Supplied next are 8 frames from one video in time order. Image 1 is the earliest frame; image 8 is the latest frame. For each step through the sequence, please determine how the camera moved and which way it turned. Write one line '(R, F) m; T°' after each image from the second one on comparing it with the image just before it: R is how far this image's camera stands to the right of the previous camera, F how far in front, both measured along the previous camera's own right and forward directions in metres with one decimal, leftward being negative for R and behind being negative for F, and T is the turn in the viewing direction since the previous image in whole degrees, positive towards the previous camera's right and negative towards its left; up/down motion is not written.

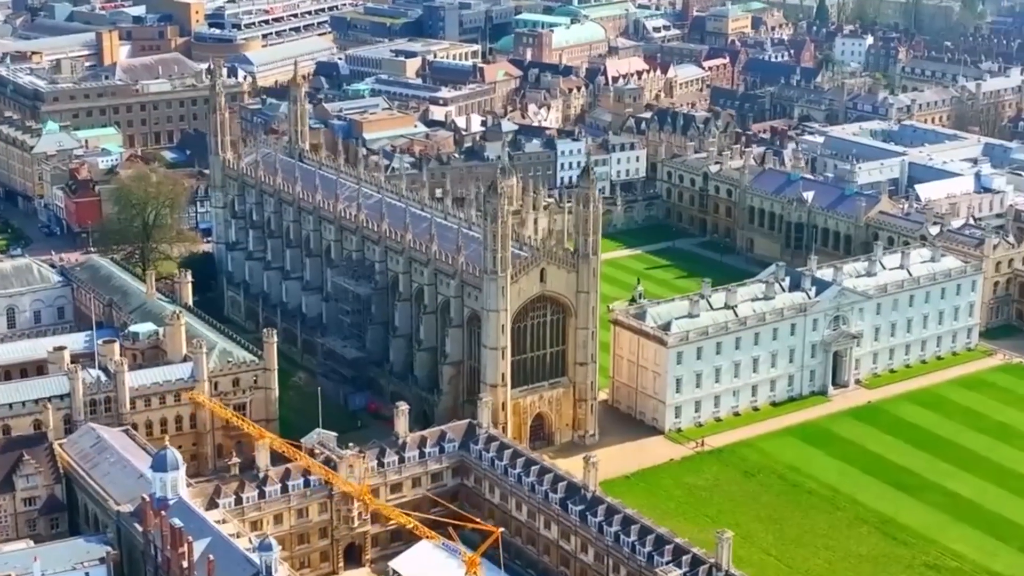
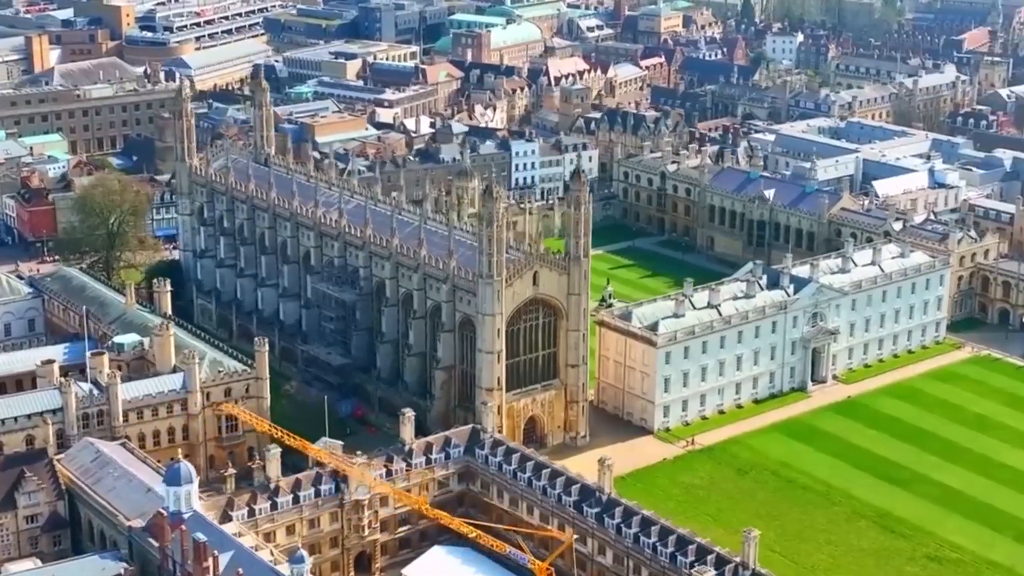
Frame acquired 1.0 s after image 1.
(-5.1, +0.4) m; +3°
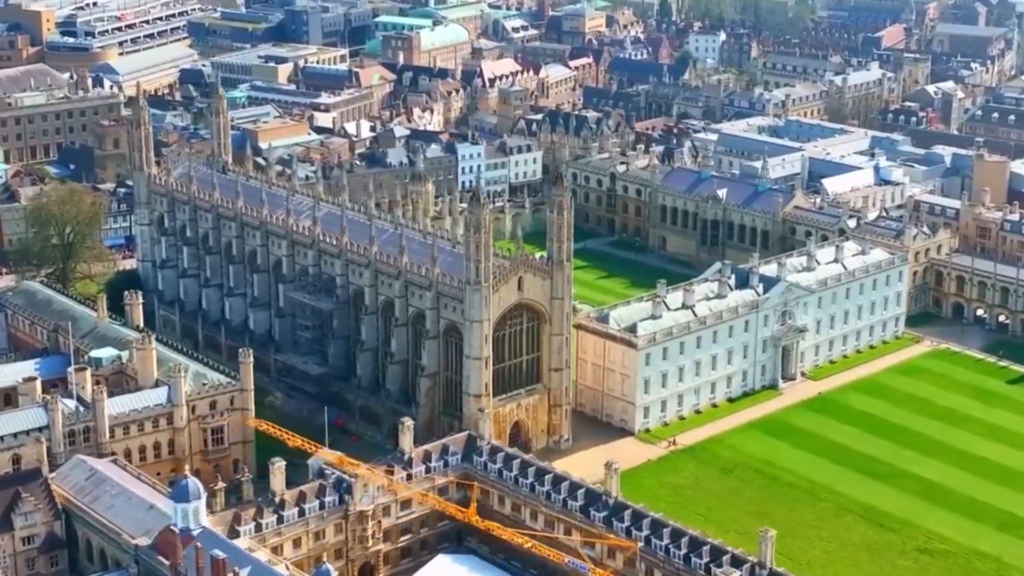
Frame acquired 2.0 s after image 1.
(-5.1, +0.2) m; +4°
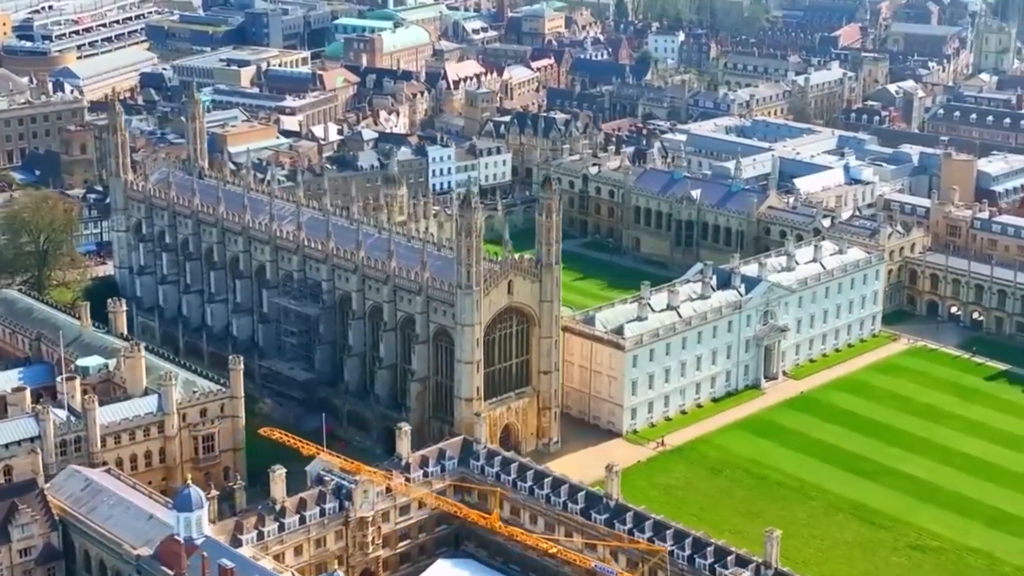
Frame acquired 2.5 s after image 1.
(-2.6, 0.0) m; +2°
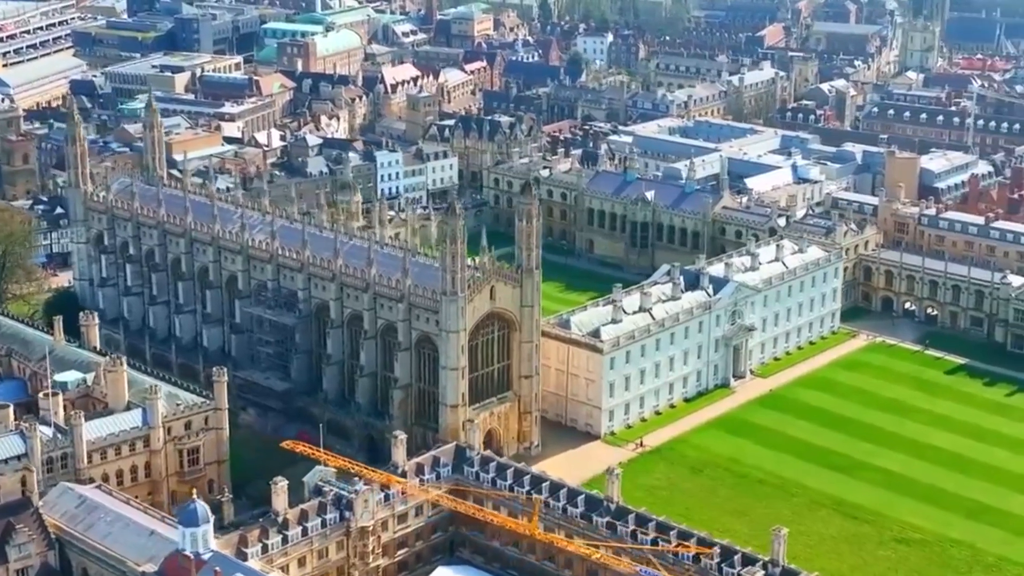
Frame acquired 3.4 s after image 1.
(-4.5, -0.1) m; +3°
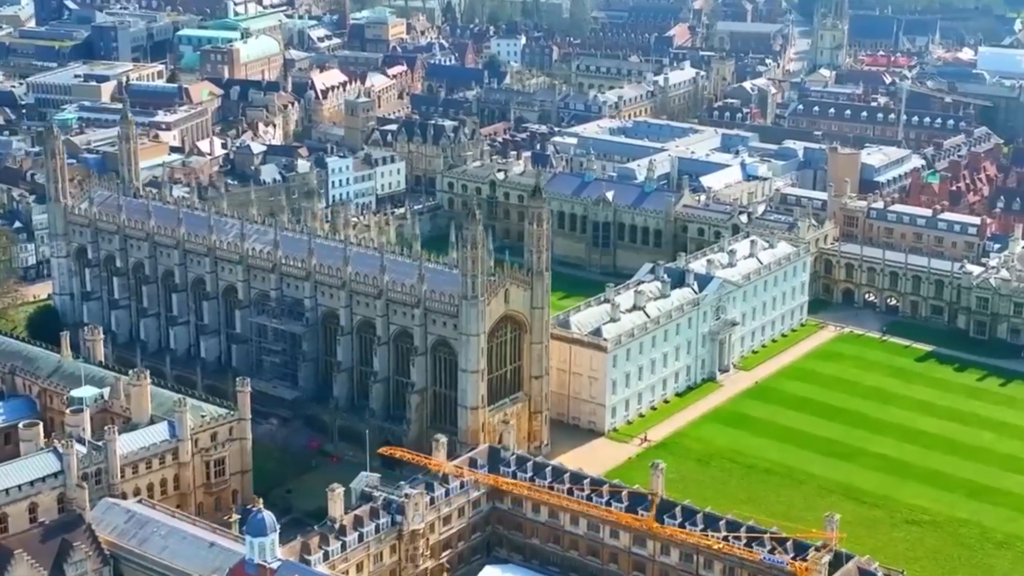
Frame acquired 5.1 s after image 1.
(-8.8, -1.3) m; +4°
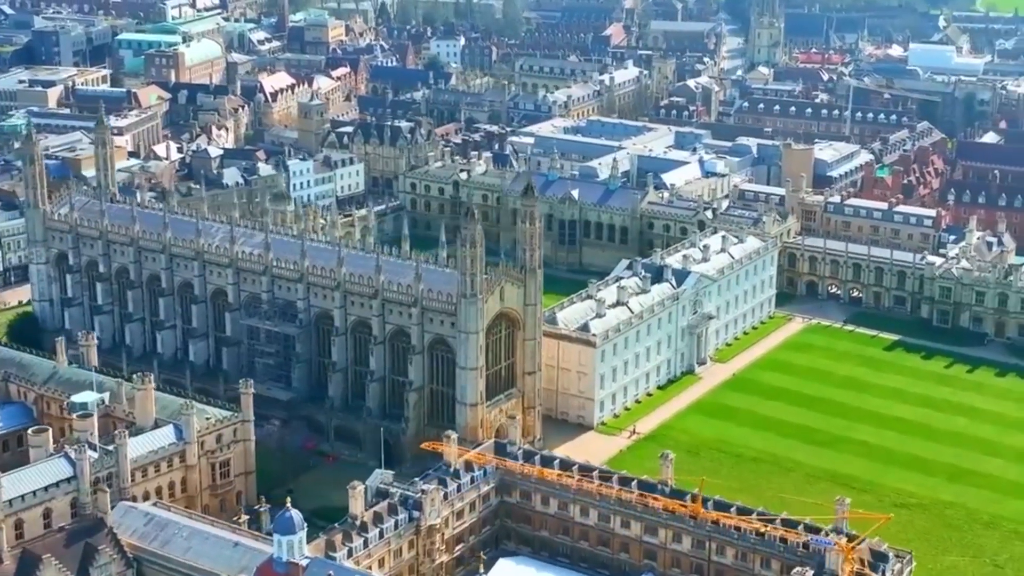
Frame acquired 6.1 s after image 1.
(-4.9, -1.6) m; +3°
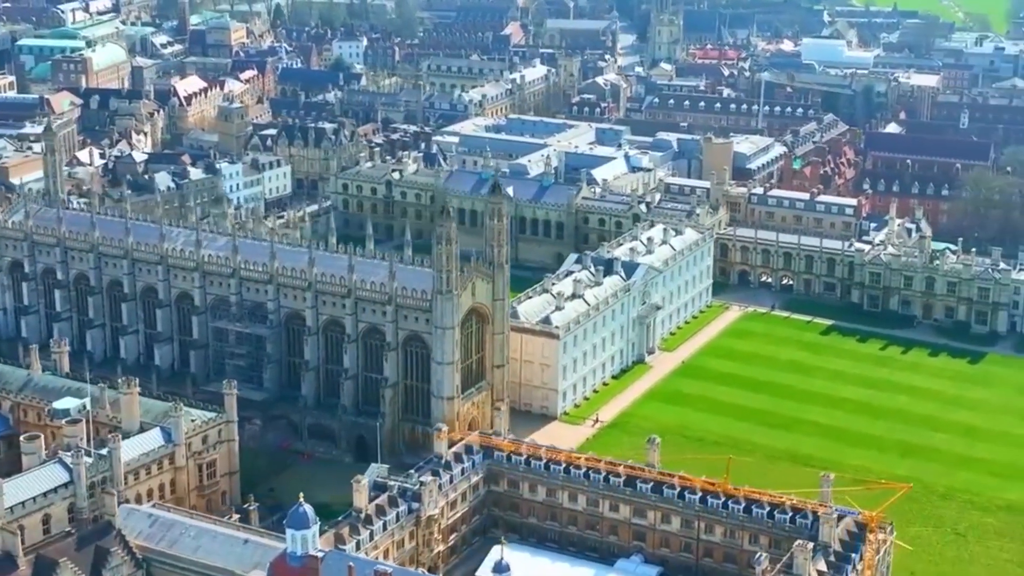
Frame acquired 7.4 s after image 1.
(-6.2, -2.6) m; +5°
